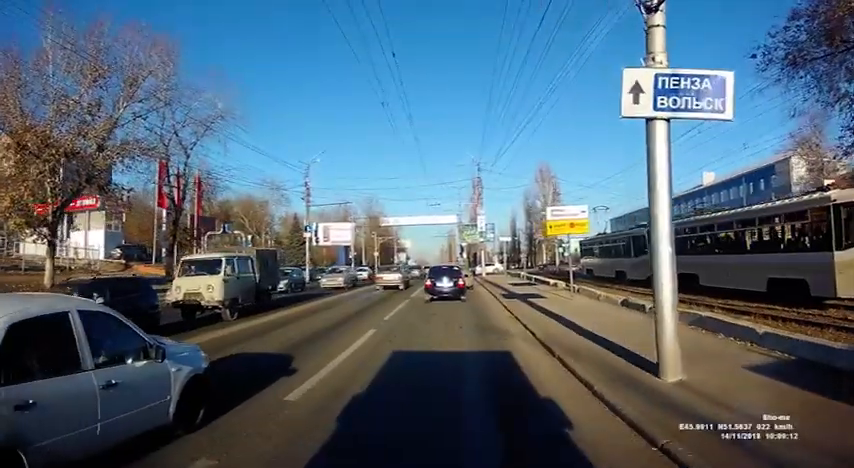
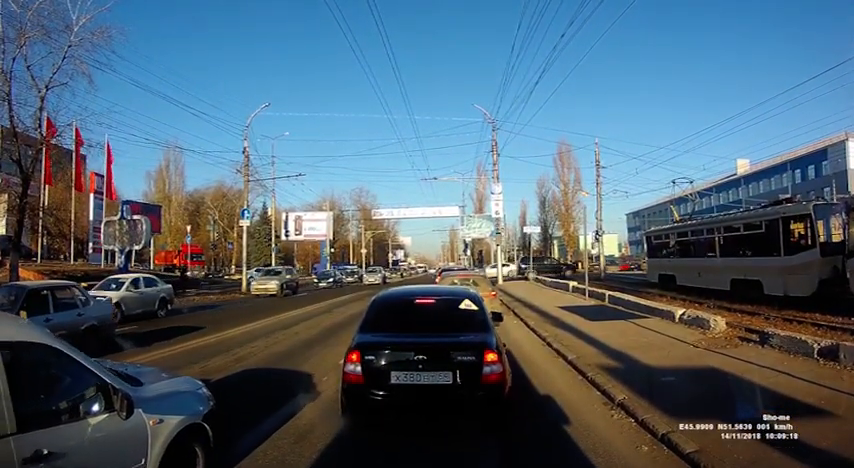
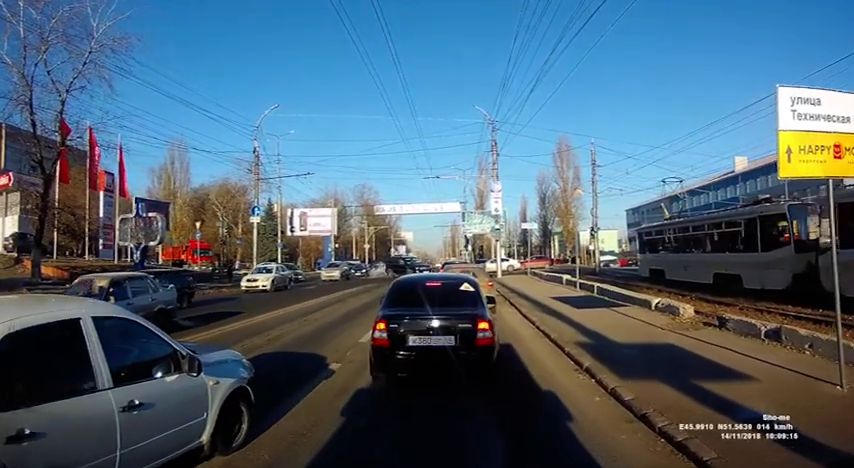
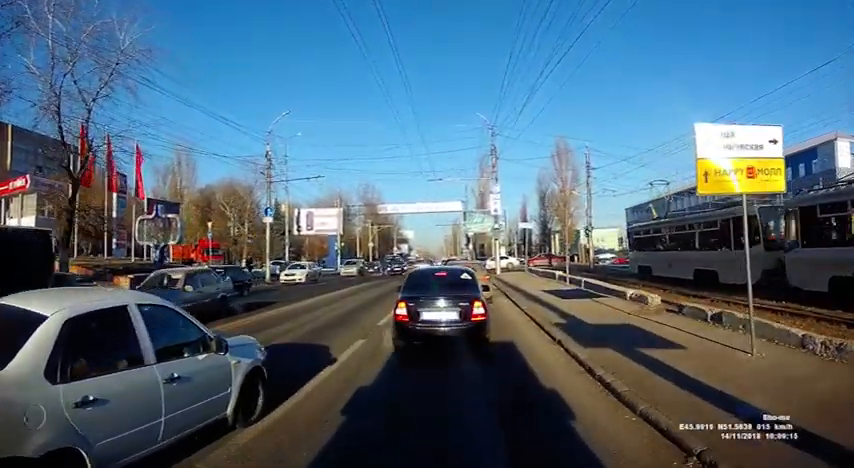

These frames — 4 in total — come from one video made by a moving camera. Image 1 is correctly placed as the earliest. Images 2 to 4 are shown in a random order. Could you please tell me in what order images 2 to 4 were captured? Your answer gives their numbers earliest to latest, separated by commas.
4, 3, 2
